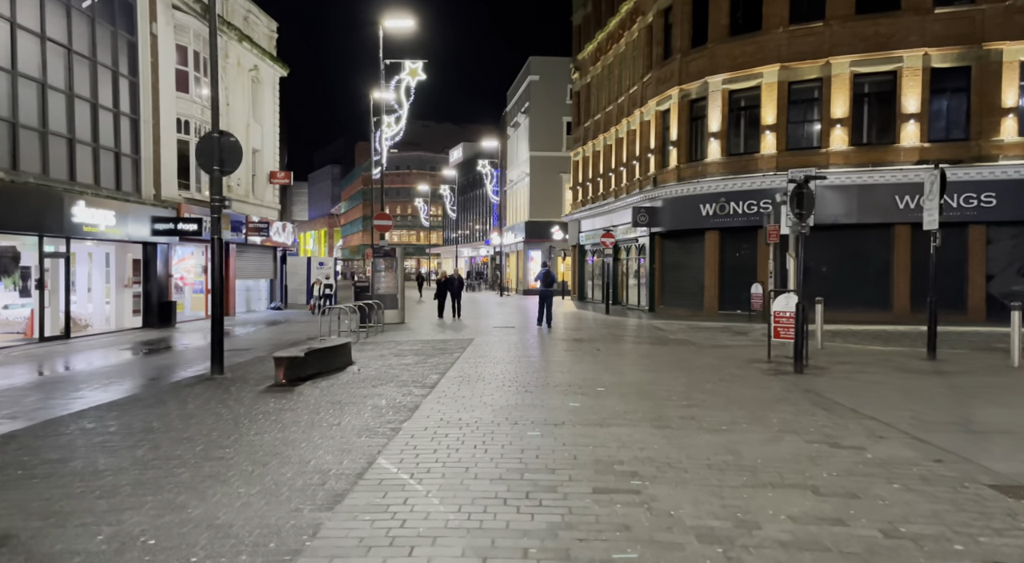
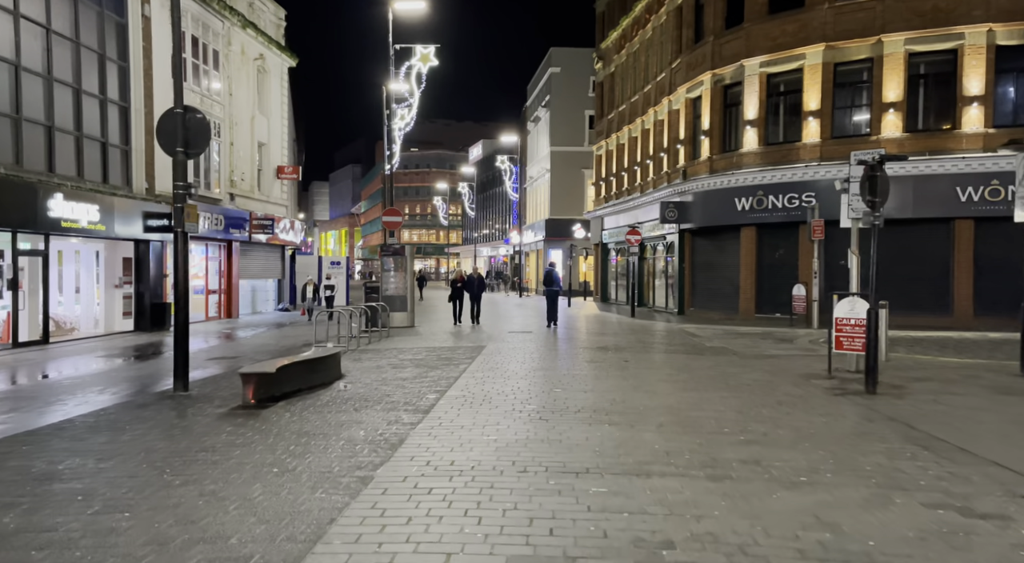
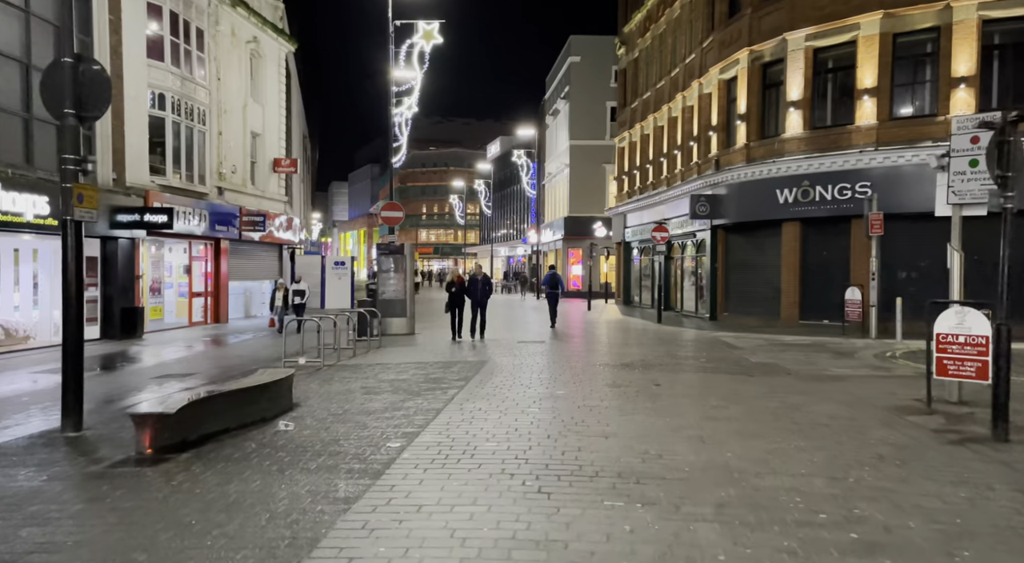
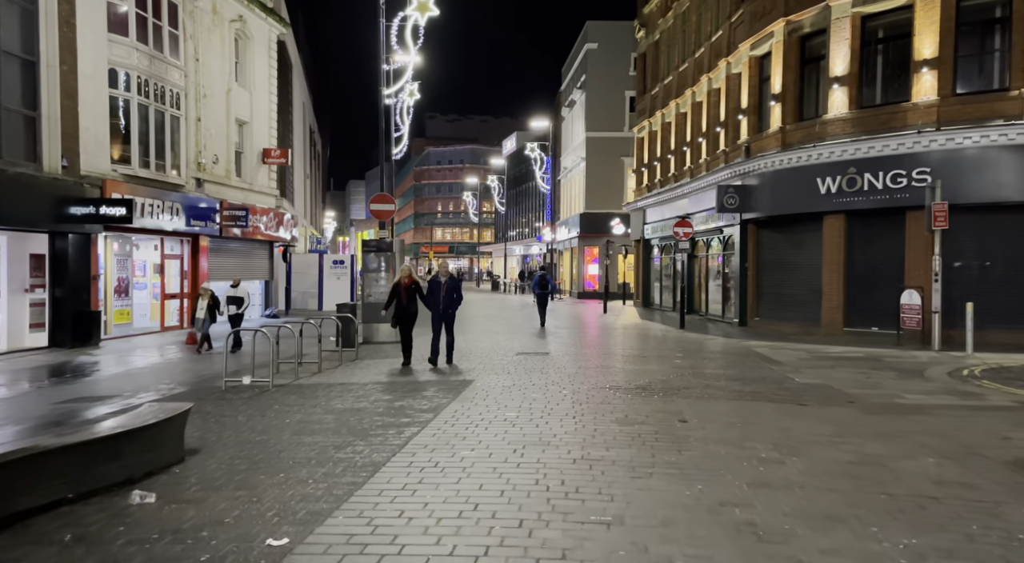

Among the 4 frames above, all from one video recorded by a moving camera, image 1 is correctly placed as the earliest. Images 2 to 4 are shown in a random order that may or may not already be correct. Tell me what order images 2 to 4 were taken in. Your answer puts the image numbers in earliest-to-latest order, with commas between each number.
2, 3, 4
